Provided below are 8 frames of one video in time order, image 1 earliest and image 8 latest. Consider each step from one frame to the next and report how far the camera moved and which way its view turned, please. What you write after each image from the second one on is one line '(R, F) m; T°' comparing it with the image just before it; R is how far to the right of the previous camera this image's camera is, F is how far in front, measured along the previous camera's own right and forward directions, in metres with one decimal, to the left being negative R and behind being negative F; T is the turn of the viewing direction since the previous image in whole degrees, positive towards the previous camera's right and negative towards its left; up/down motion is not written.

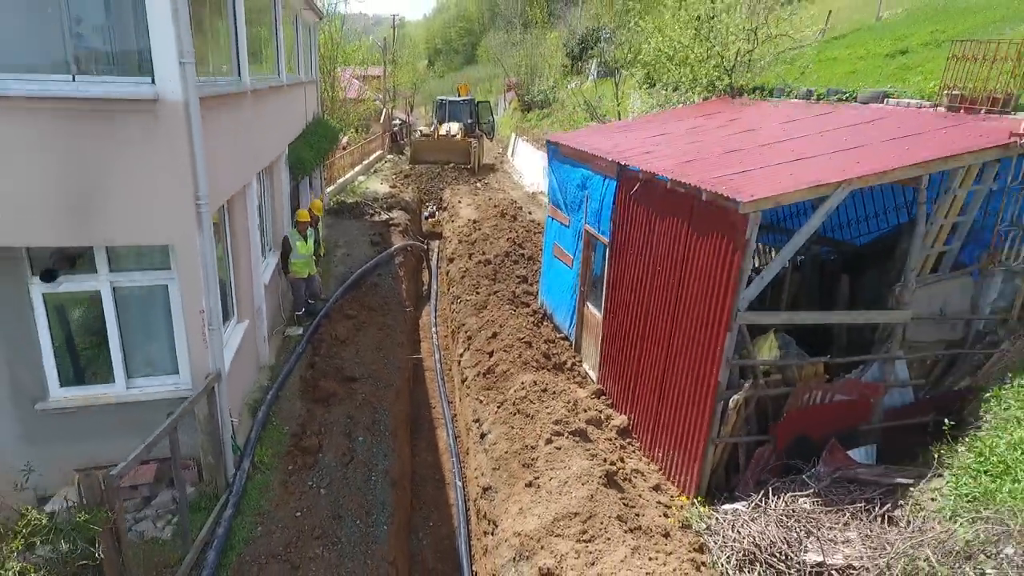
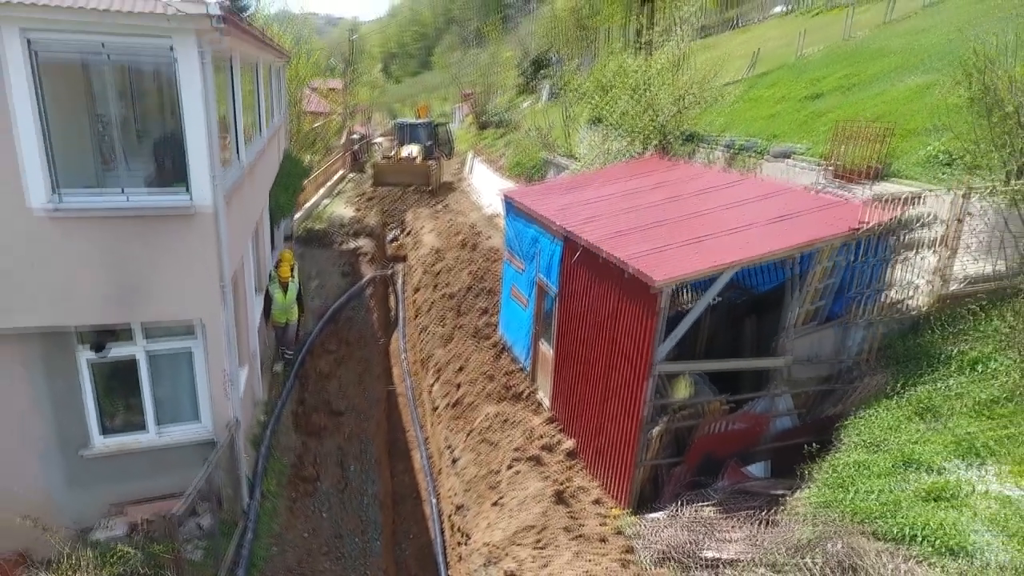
(0.0, -0.5) m; +4°
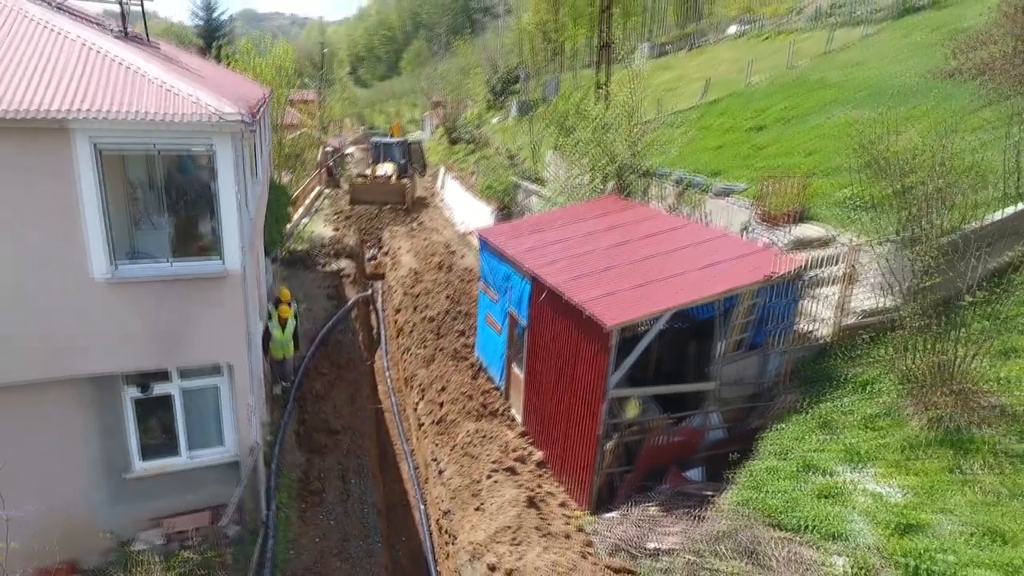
(0.0, -0.5) m; +3°
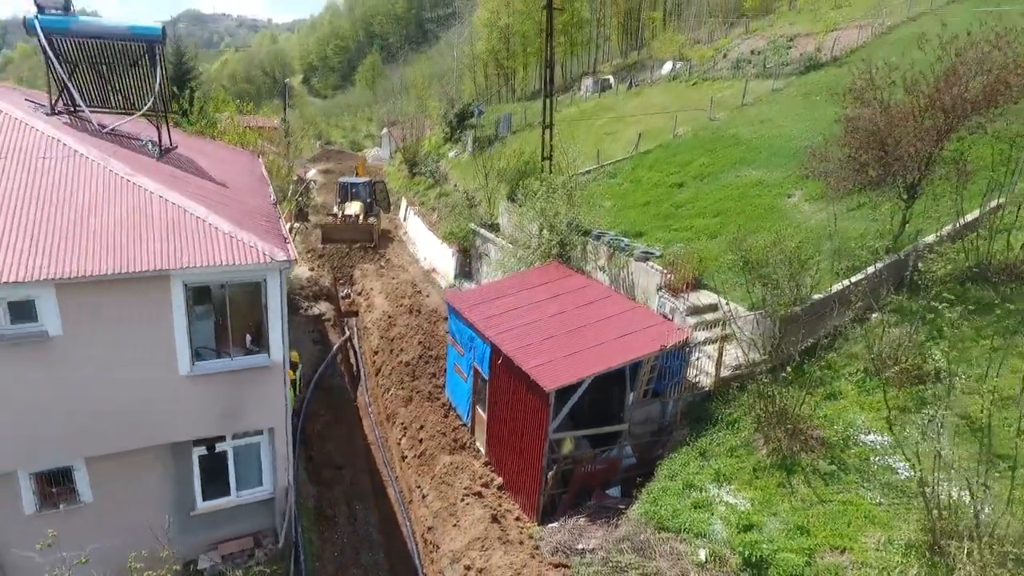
(0.0, -1.0) m; +4°
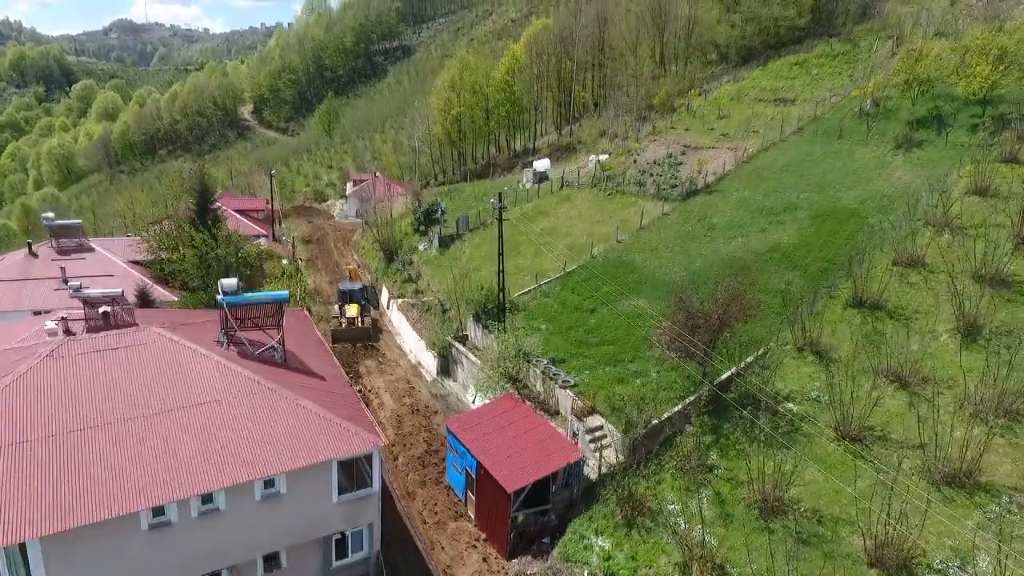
(-0.2, -3.5) m; +4°
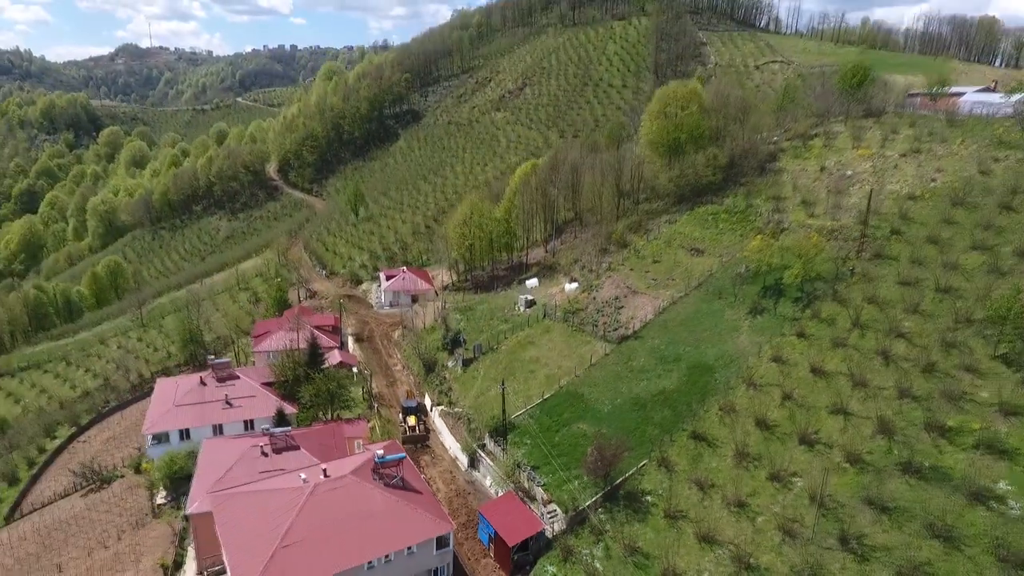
(+0.2, -8.5) m; 0°
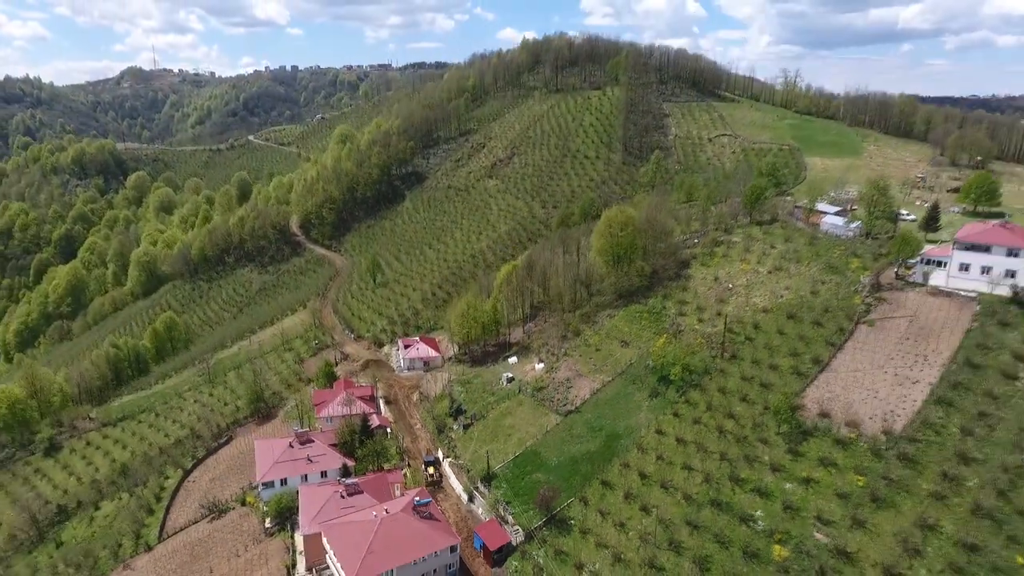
(+1.1, -12.1) m; 0°
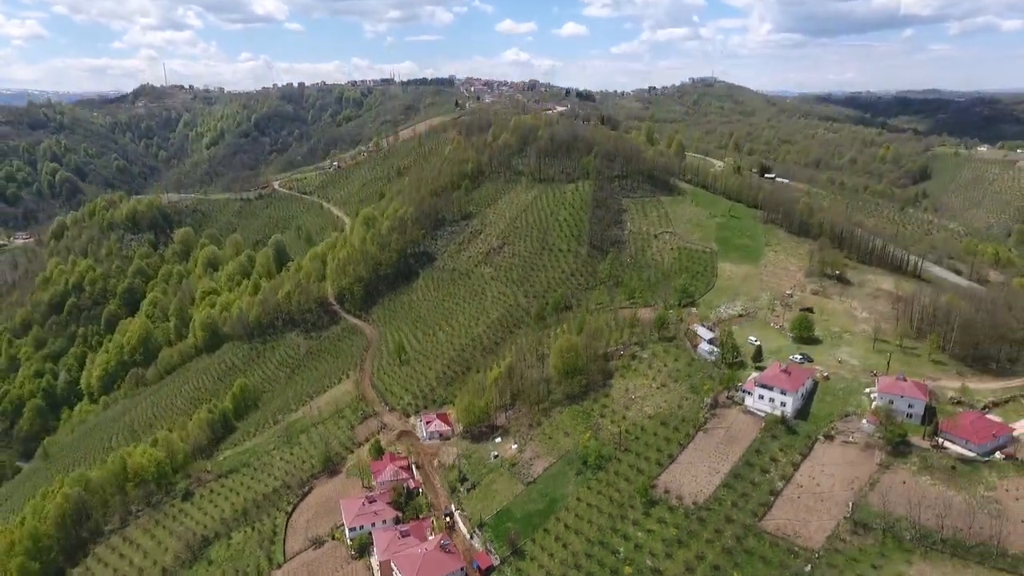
(+2.0, -23.6) m; 0°
